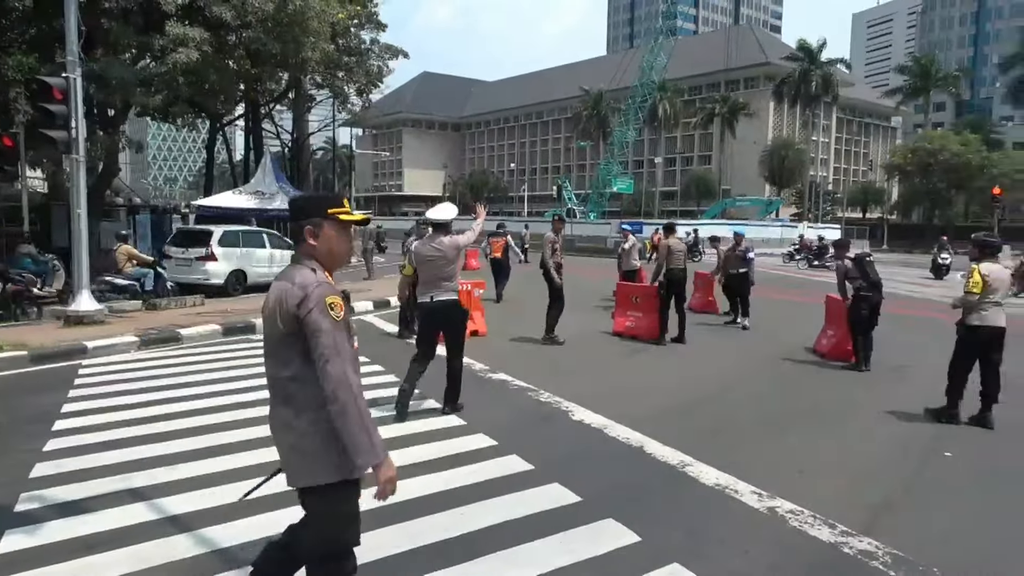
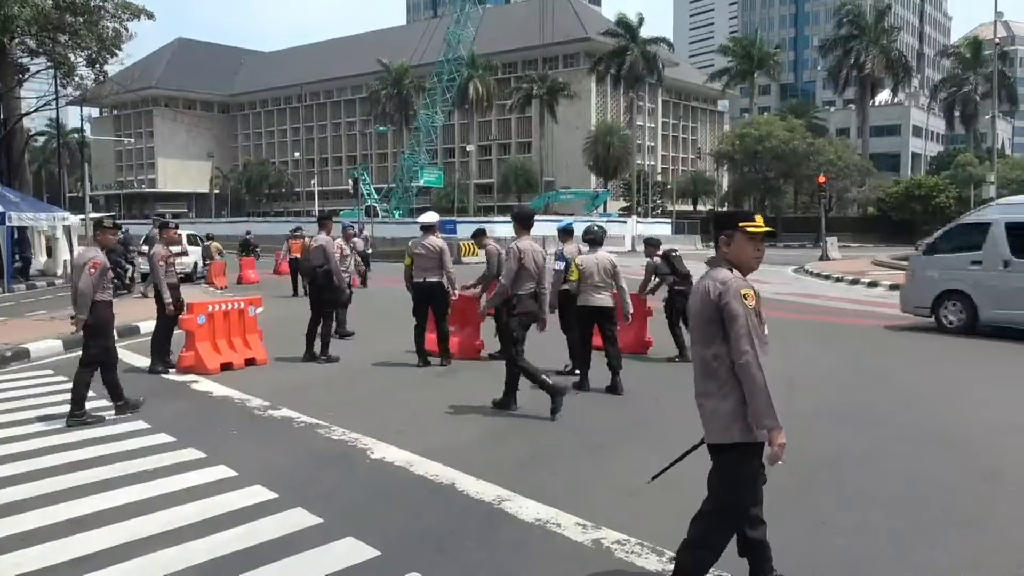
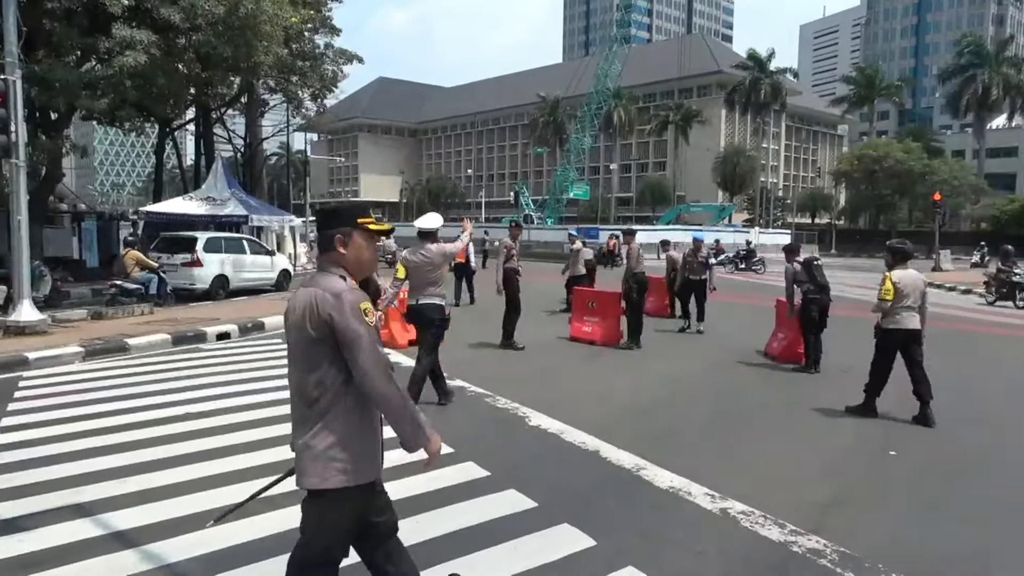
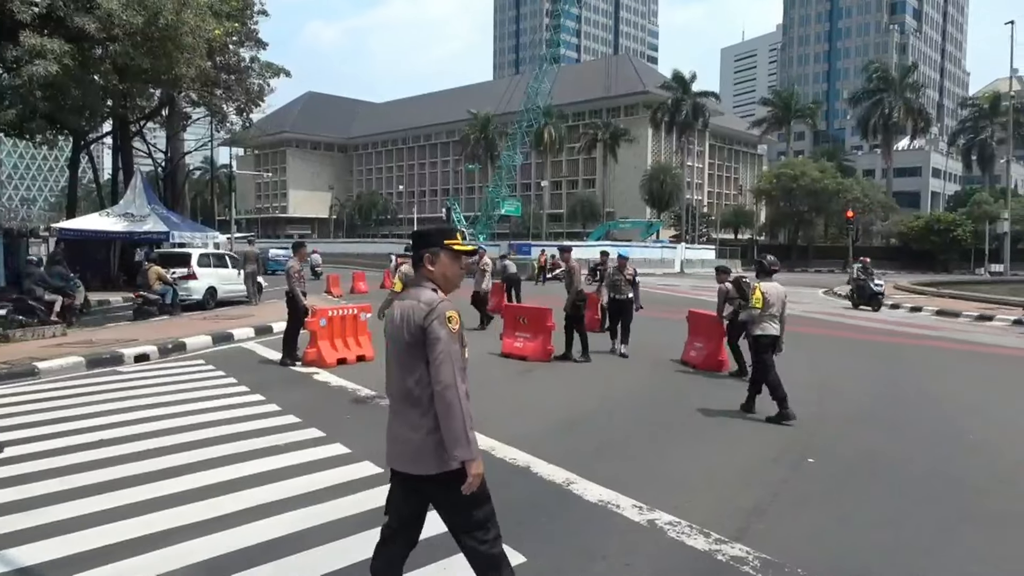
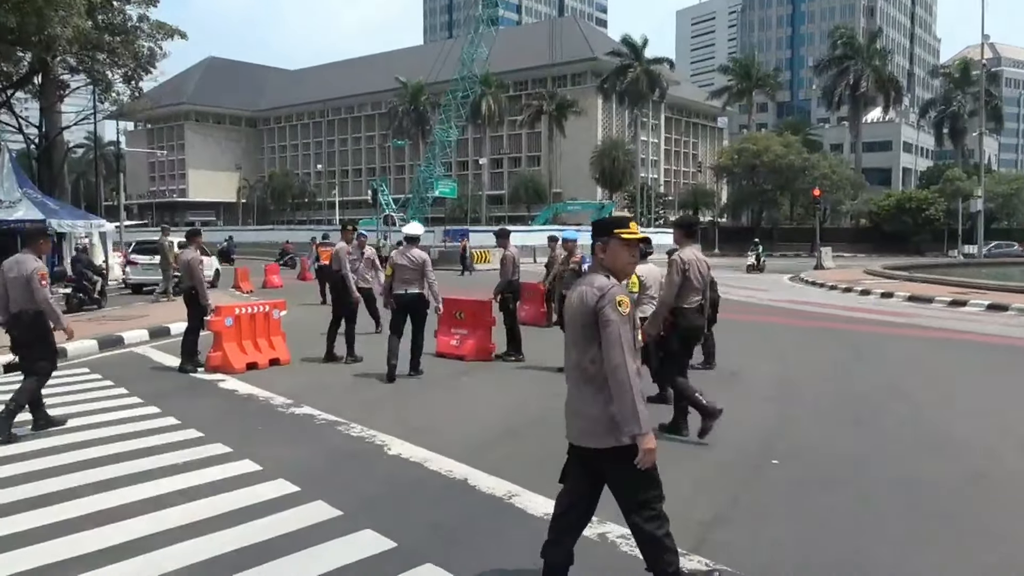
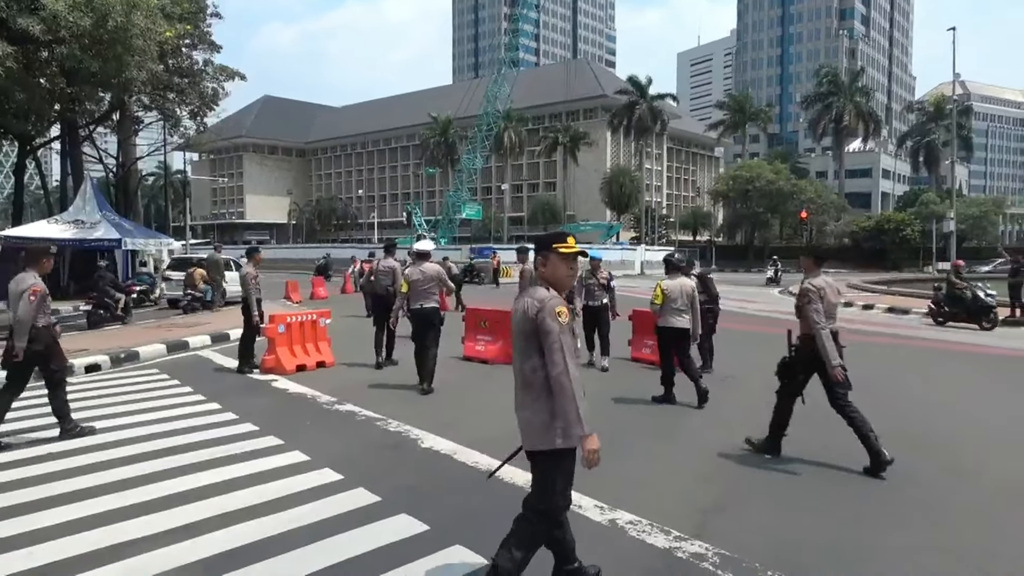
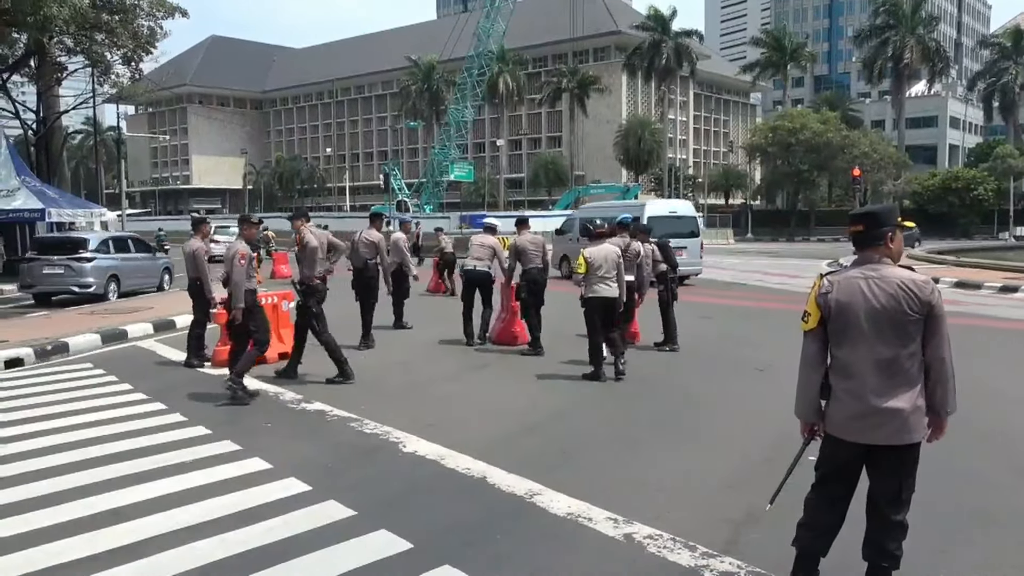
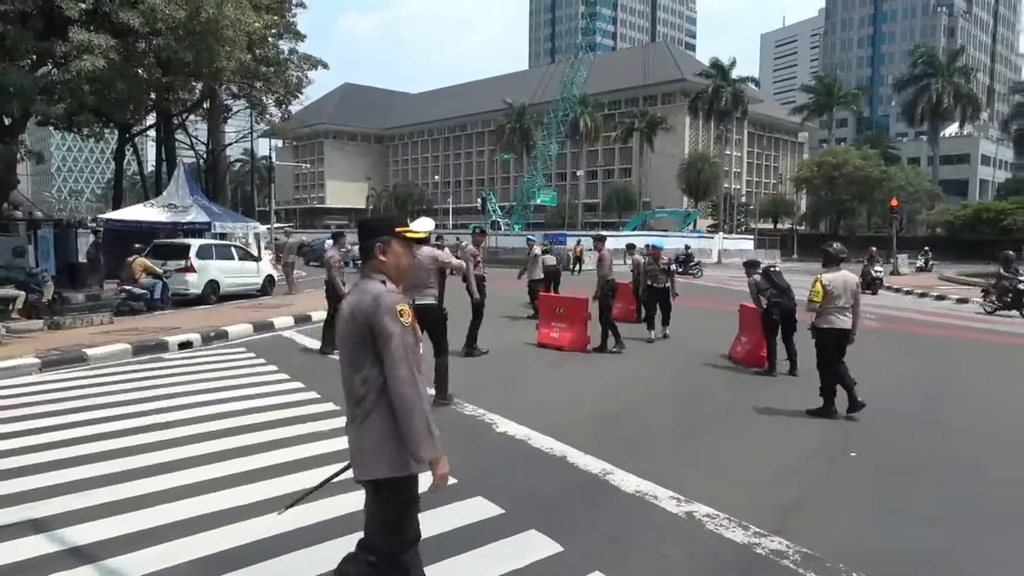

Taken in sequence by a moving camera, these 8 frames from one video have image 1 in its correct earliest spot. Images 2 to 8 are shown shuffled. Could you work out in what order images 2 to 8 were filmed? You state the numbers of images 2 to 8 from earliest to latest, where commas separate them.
3, 8, 4, 6, 5, 2, 7
